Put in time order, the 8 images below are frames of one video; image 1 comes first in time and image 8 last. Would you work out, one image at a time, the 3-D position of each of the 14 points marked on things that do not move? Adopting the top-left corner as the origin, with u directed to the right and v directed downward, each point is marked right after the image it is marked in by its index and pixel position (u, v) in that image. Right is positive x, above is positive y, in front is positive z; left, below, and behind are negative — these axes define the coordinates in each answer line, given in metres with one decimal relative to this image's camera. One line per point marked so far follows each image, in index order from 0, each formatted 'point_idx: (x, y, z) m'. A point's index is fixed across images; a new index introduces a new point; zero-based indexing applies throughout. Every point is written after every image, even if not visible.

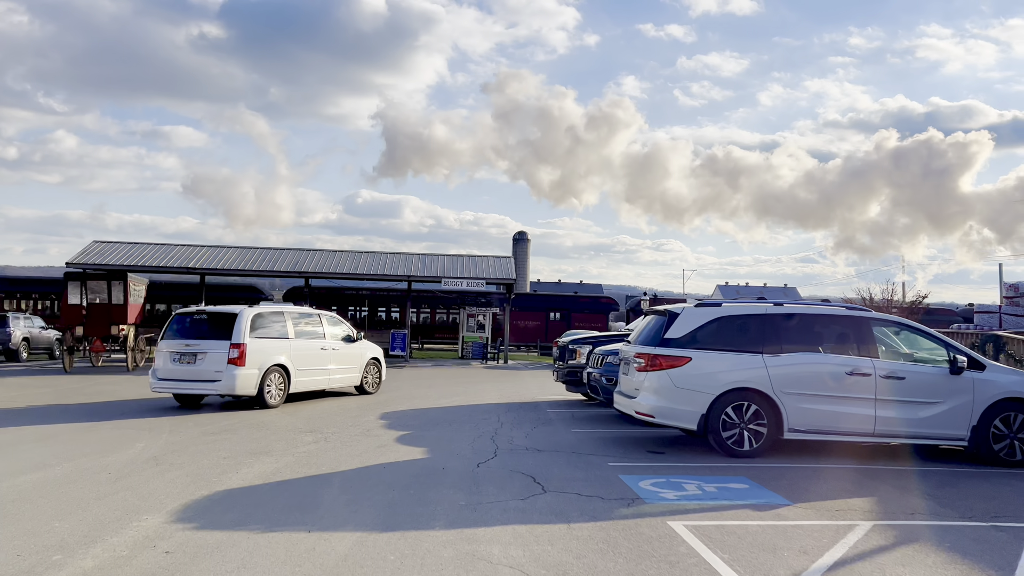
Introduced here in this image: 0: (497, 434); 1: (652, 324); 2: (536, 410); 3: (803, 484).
0: (-0.2, -1.9, +10.4) m
1: (+1.7, -0.4, +9.6) m
2: (+0.4, -2.0, +13.5) m
3: (+2.7, -1.8, +7.5) m
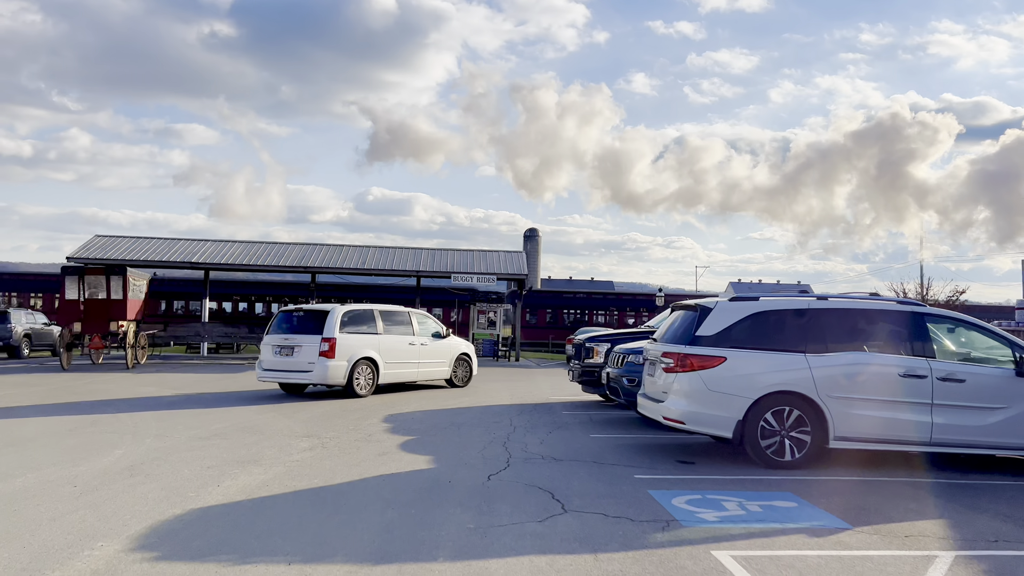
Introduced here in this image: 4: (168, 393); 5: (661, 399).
0: (0.0, -1.8, +9.5) m
1: (+1.8, -0.4, +8.7) m
2: (+0.6, -1.9, +12.7) m
3: (+2.8, -1.8, +6.6) m
4: (-6.9, -2.1, +16.2) m
5: (+1.6, -1.2, +8.4) m
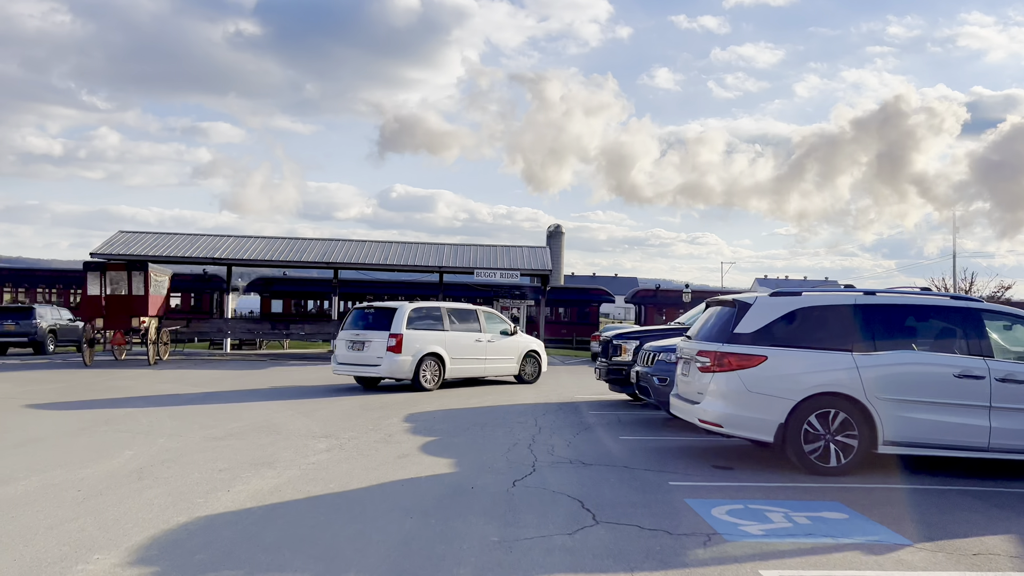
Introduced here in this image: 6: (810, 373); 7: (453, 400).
0: (+0.3, -1.7, +9.1) m
1: (+2.1, -0.3, +8.2) m
2: (+1.0, -1.9, +12.2) m
3: (+3.0, -1.7, +6.1) m
4: (-6.4, -2.0, +15.9) m
5: (+1.8, -1.1, +7.9) m
6: (+2.8, -0.8, +7.5) m
7: (-1.0, -1.9, +13.5) m
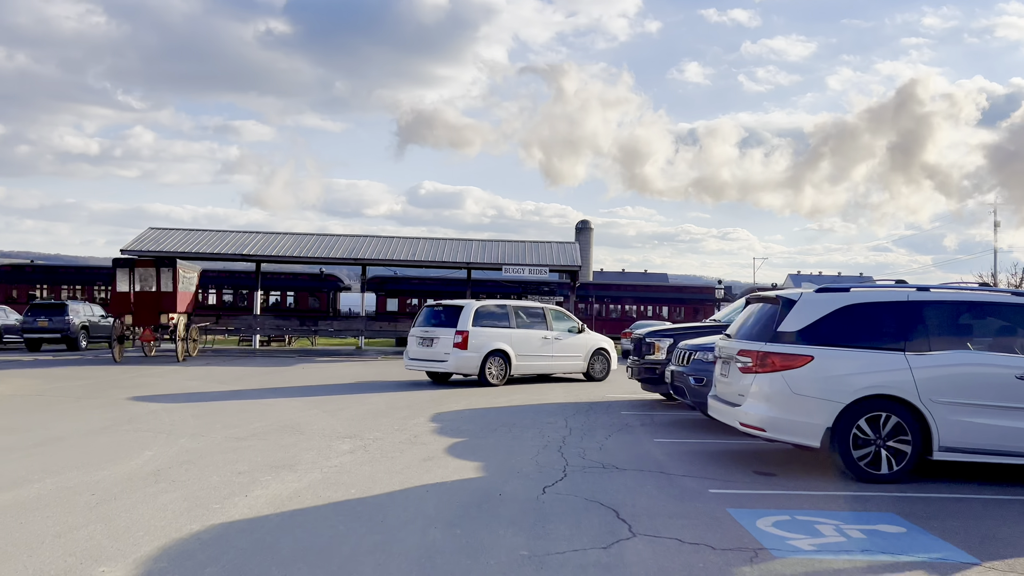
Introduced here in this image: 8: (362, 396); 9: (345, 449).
0: (+0.6, -1.7, +8.7) m
1: (+2.4, -0.3, +7.8) m
2: (+1.4, -1.8, +11.8) m
3: (+3.2, -1.7, +5.7) m
4: (-5.8, -1.9, +15.8) m
5: (+2.1, -1.1, +7.5) m
6: (+3.0, -0.8, +7.0) m
7: (-0.5, -1.8, +13.1) m
8: (-2.5, -1.8, +13.8) m
9: (-1.7, -1.7, +8.4) m
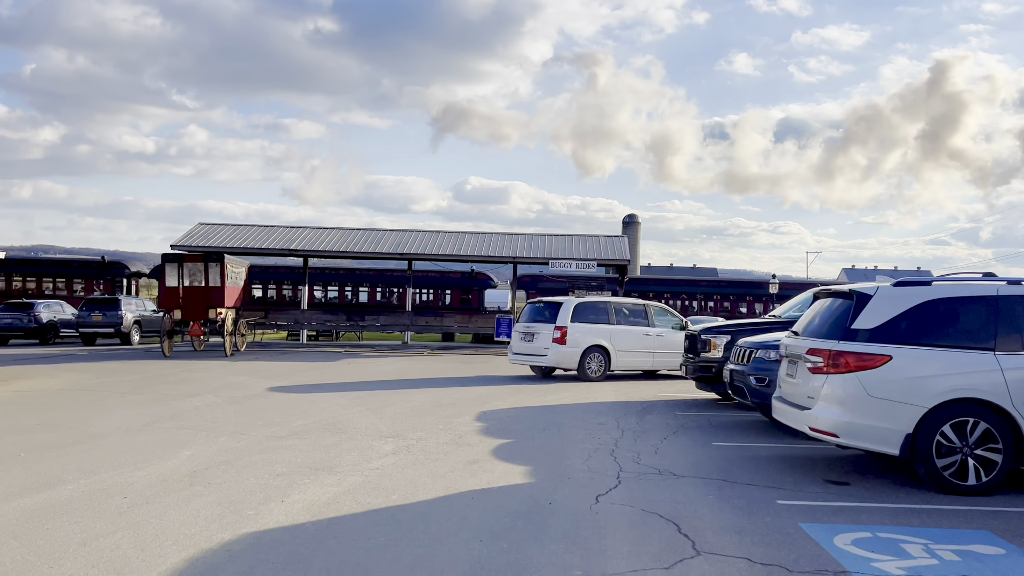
0: (+1.1, -1.6, +8.2) m
1: (+2.8, -0.2, +7.2) m
2: (+2.1, -1.7, +11.3) m
3: (+3.6, -1.6, +5.1) m
4: (-4.9, -1.8, +15.7) m
5: (+2.5, -1.0, +6.9) m
6: (+3.4, -0.7, +6.4) m
7: (+0.3, -1.7, +12.7) m
8: (-1.7, -1.7, +13.5) m
9: (-1.2, -1.6, +8.0) m
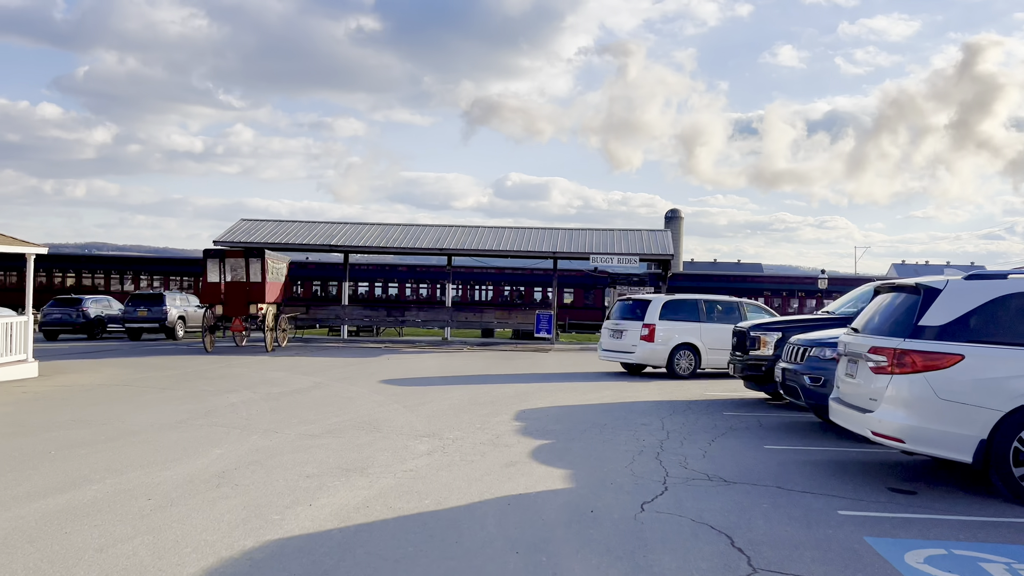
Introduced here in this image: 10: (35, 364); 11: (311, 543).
0: (+1.5, -1.6, +7.8) m
1: (+3.2, -0.1, +6.7) m
2: (+2.7, -1.7, +10.8) m
3: (+3.8, -1.6, +4.5) m
4: (-4.1, -1.7, +15.6) m
5: (+2.8, -1.0, +6.4) m
6: (+3.7, -0.7, +5.9) m
7: (+0.9, -1.6, +12.4) m
8: (-1.1, -1.7, +13.2) m
9: (-0.9, -1.6, +7.8) m
10: (-8.5, -1.4, +14.3) m
11: (-1.2, -1.5, +4.7) m
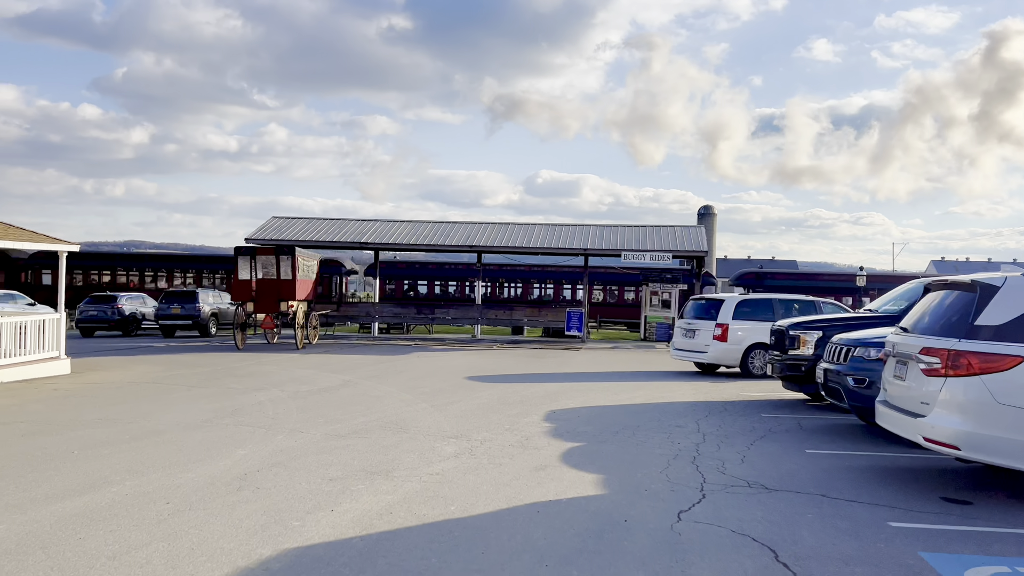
0: (+1.8, -1.6, +7.5) m
1: (+3.4, -0.1, +6.3) m
2: (+3.1, -1.6, +10.5) m
3: (+4.0, -1.6, +4.1) m
4: (-3.5, -1.7, +15.5) m
5: (+3.1, -0.9, +6.1) m
6: (+3.9, -0.6, +5.5) m
7: (+1.3, -1.6, +12.1) m
8: (-0.6, -1.6, +13.0) m
9: (-0.6, -1.5, +7.5) m
10: (-8.0, -1.3, +14.4) m
11: (-1.0, -1.5, +4.5) m
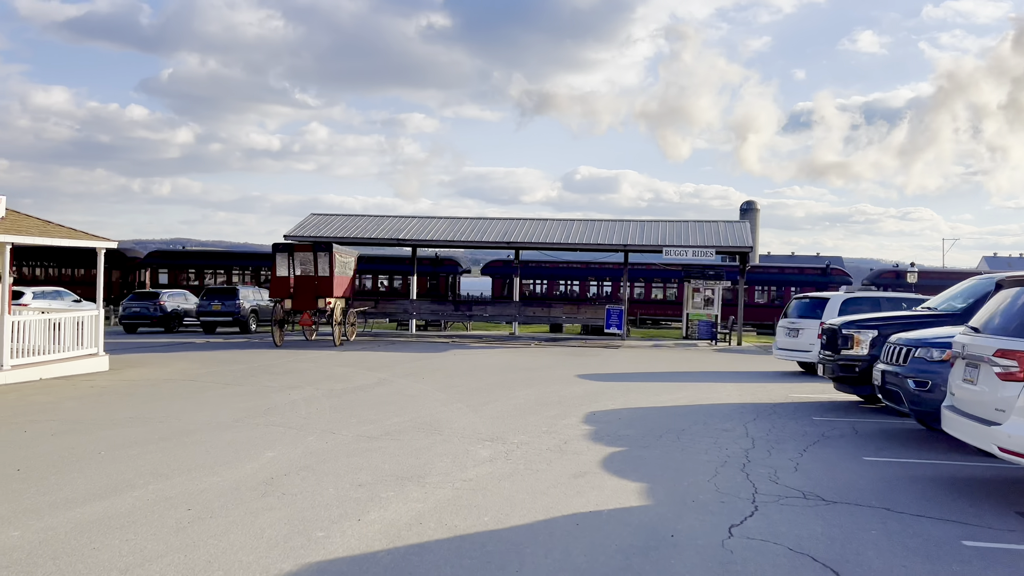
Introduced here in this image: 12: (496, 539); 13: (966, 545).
0: (+2.1, -1.5, +7.1) m
1: (+3.7, -0.1, +5.8) m
2: (+3.5, -1.6, +10.0) m
3: (+4.1, -1.6, +3.6) m
4: (-2.8, -1.6, +15.3) m
5: (+3.3, -0.9, +5.6) m
6: (+4.2, -0.6, +4.9) m
7: (+1.9, -1.6, +11.6) m
8: (0.0, -1.6, +12.7) m
9: (-0.2, -1.5, +7.2) m
10: (-7.3, -1.3, +14.4) m
11: (-0.8, -1.5, +4.2) m
12: (-0.1, -1.5, +4.7) m
13: (+2.7, -1.5, +4.8) m
